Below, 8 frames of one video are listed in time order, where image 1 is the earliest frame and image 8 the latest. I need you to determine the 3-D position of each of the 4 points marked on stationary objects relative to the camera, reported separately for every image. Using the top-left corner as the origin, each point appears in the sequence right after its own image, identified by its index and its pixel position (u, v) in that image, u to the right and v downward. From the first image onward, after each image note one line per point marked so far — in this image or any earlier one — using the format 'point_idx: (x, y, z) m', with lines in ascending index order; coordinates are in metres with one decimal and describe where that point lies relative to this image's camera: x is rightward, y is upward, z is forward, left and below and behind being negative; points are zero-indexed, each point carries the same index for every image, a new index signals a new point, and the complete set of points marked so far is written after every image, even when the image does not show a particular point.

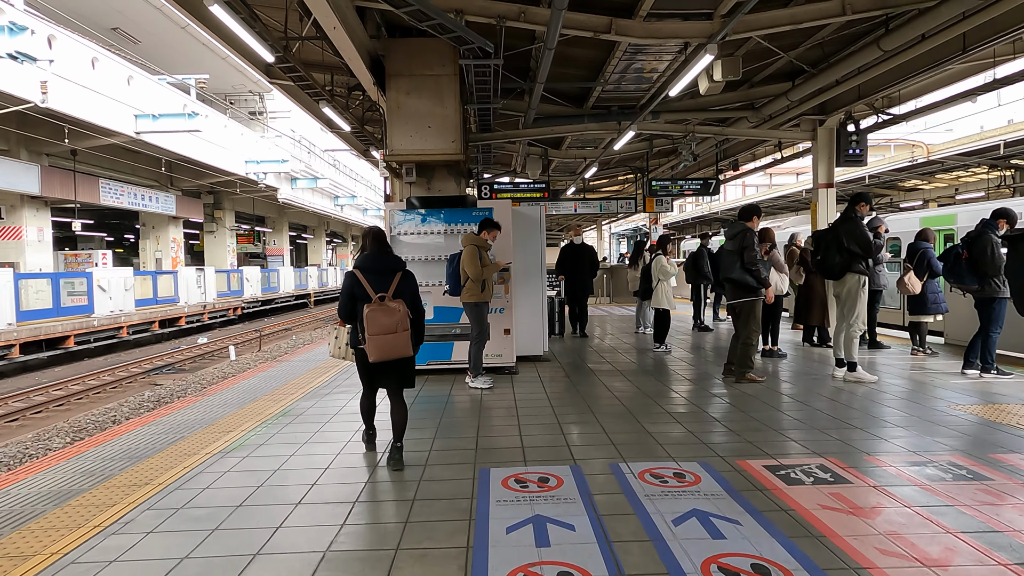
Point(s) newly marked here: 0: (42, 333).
0: (-9.9, -0.9, +14.0) m
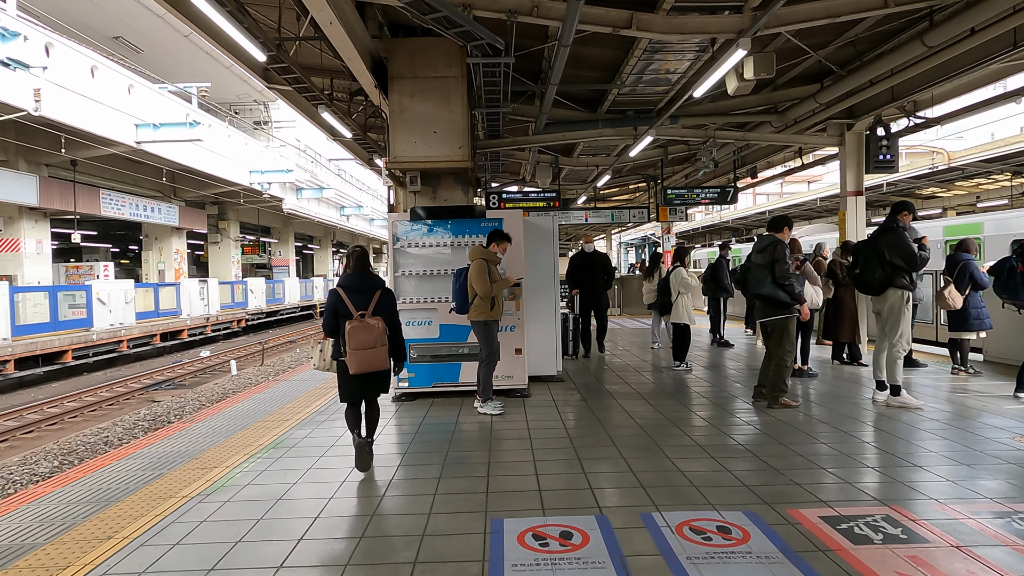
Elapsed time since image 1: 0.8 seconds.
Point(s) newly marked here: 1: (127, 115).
0: (-9.7, -1.2, +13.6) m
1: (-8.7, +3.9, +15.0) m
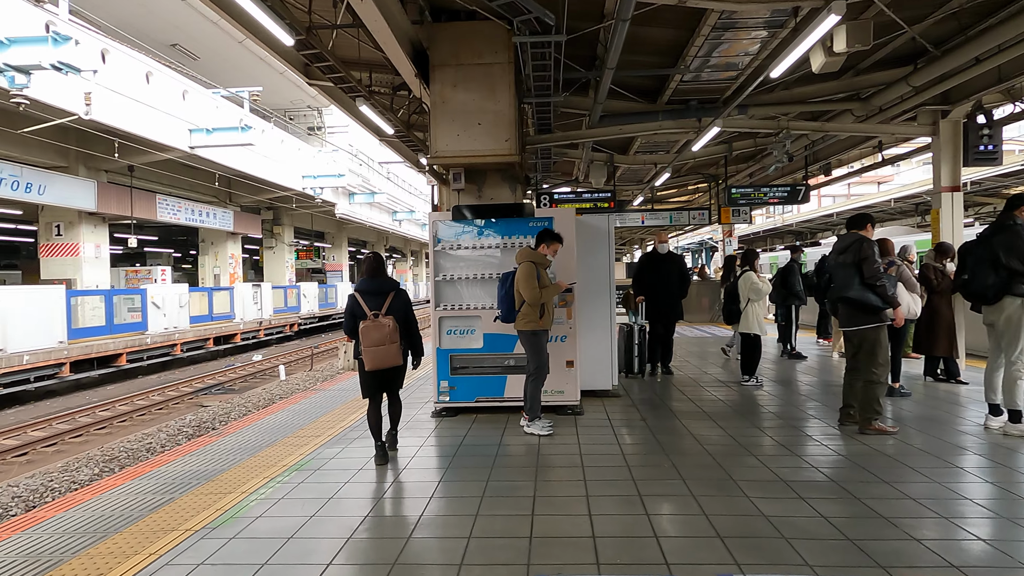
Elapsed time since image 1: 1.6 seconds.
0: (-8.7, -1.3, +13.7) m
1: (-7.5, +3.8, +15.1) m
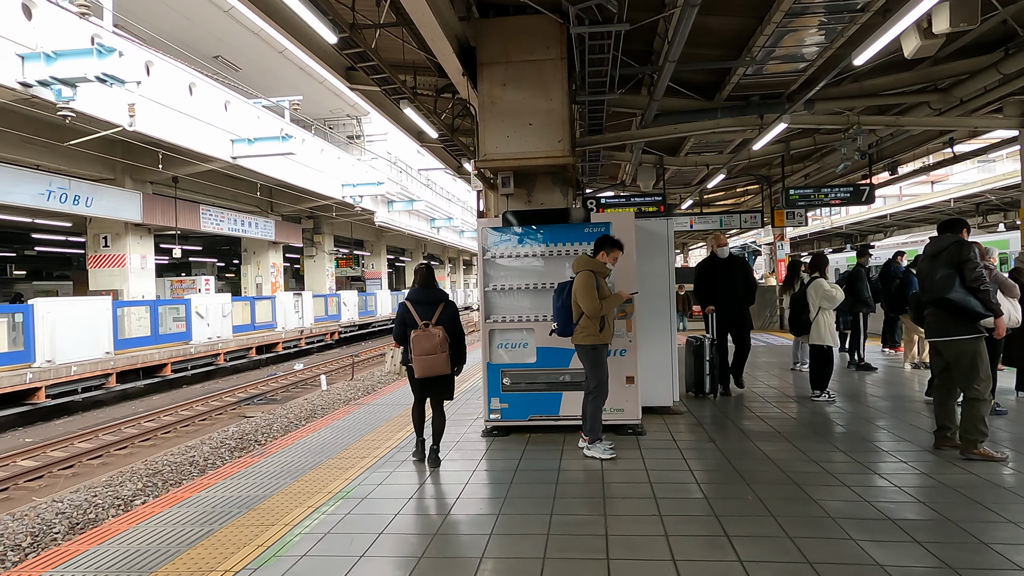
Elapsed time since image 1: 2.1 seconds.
0: (-7.8, -1.5, +13.8) m
1: (-6.6, +3.6, +15.2) m
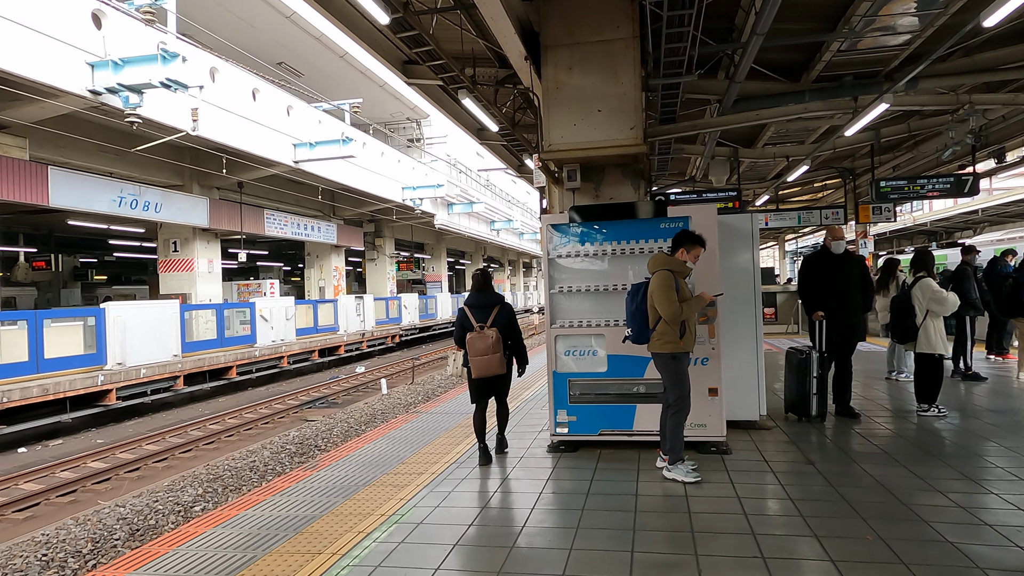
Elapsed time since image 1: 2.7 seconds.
0: (-6.5, -1.6, +14.0) m
1: (-5.2, +3.5, +15.3) m
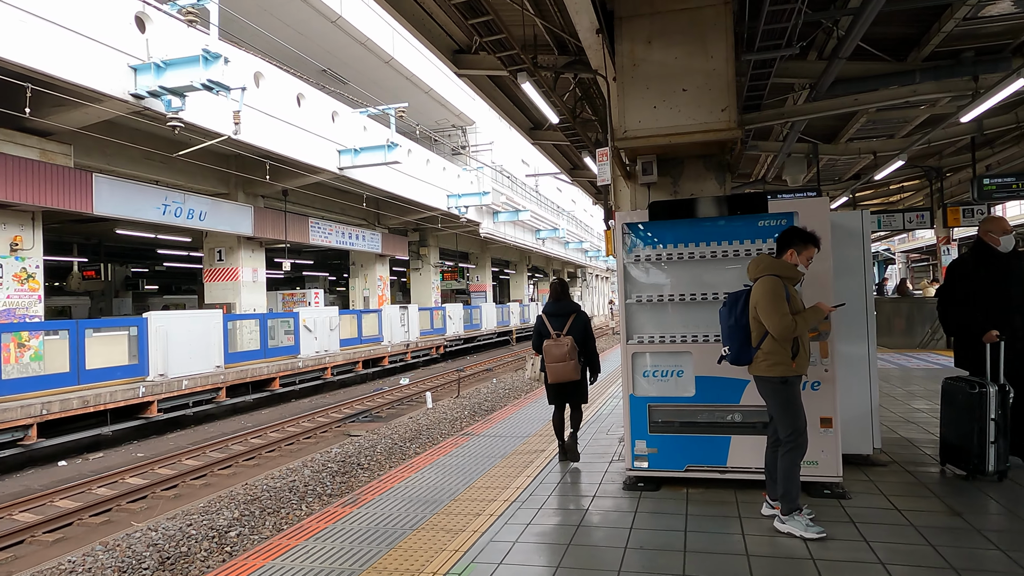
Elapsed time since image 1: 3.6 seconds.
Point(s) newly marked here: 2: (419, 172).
0: (-5.4, -1.8, +13.7) m
1: (-4.1, +3.3, +14.9) m
2: (-2.7, +3.4, +19.4) m
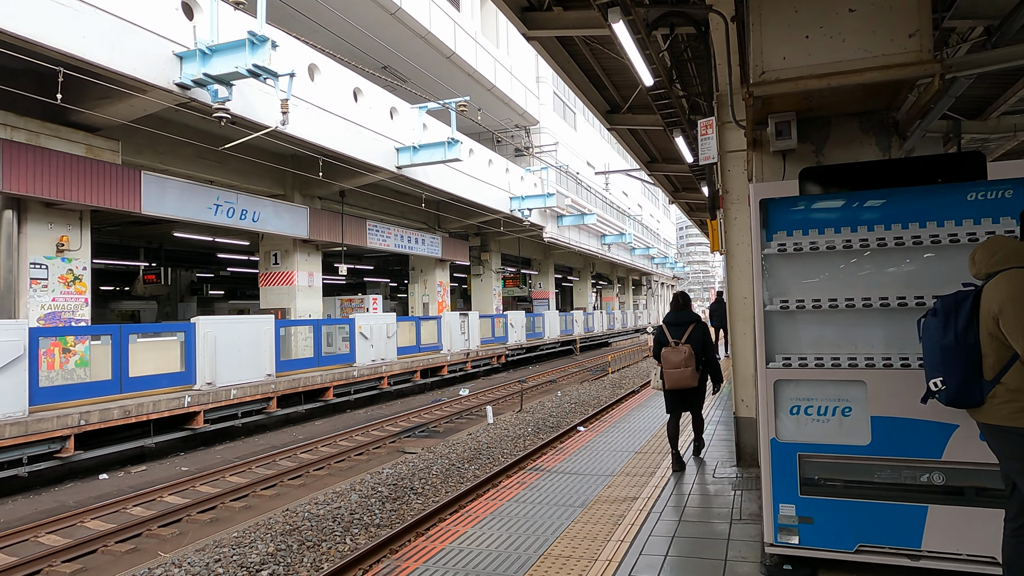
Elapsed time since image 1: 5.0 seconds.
0: (-4.1, -1.9, +12.9) m
1: (-2.6, +3.2, +14.1) m
2: (-0.9, +3.2, +18.4) m
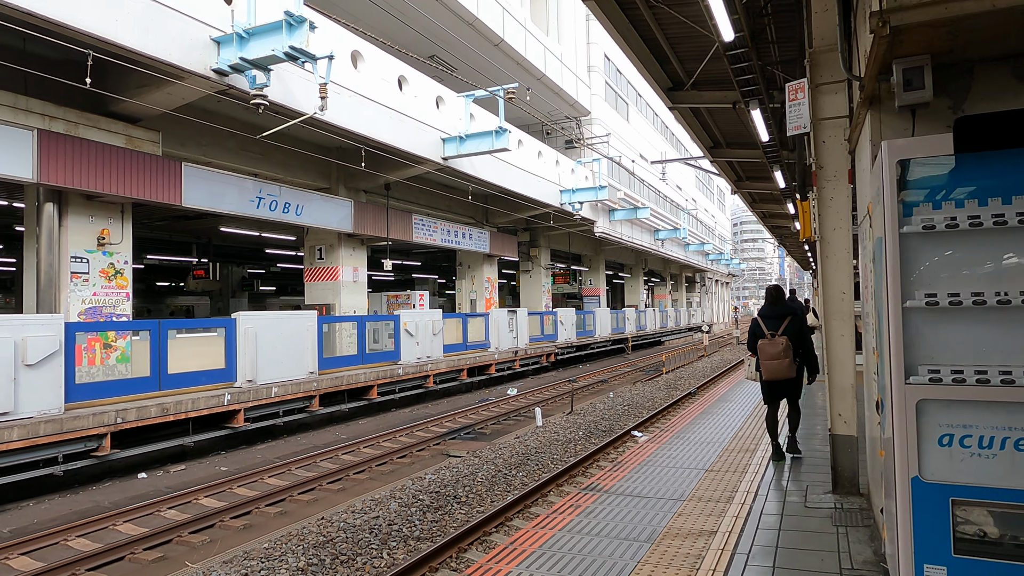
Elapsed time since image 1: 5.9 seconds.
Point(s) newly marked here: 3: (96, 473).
0: (-3.2, -1.8, +12.6) m
1: (-1.6, +3.3, +13.6) m
2: (+0.5, +3.3, +17.8) m
3: (-5.6, -2.5, +8.9) m
